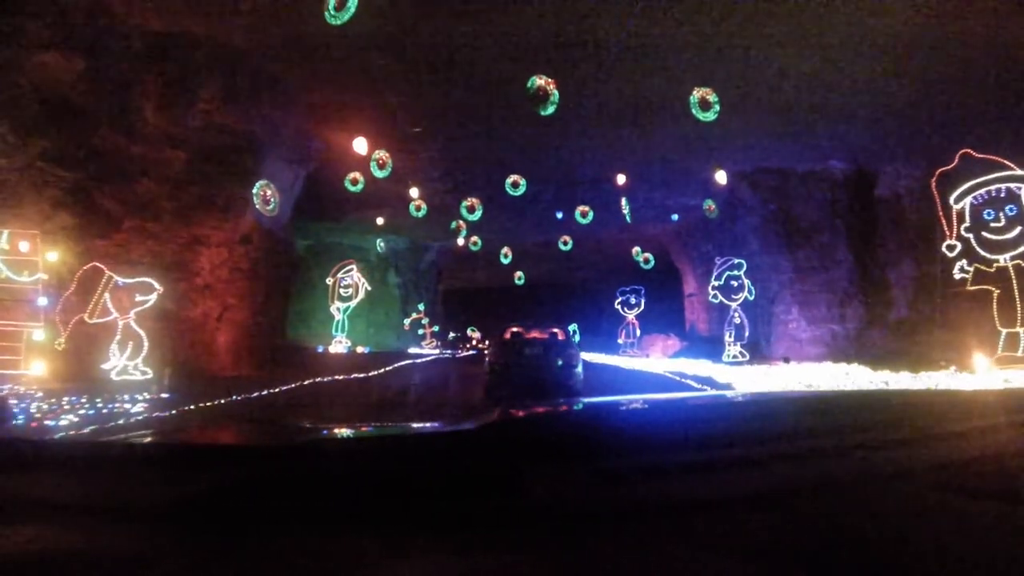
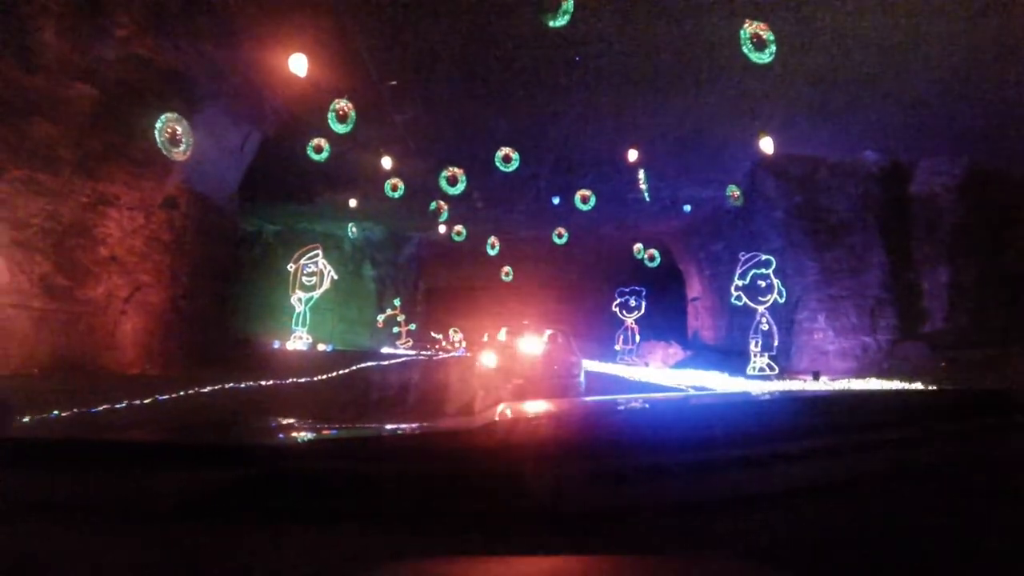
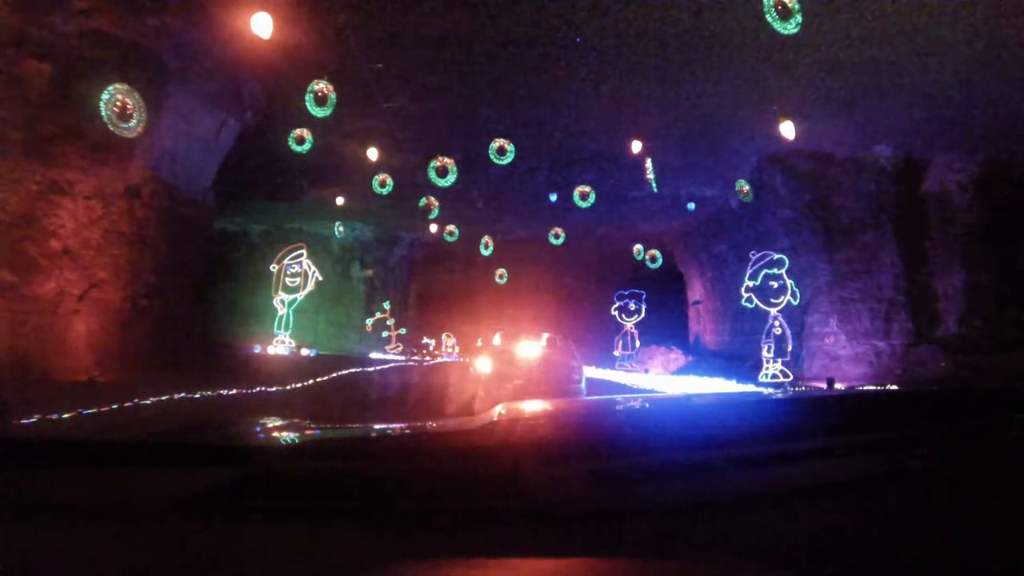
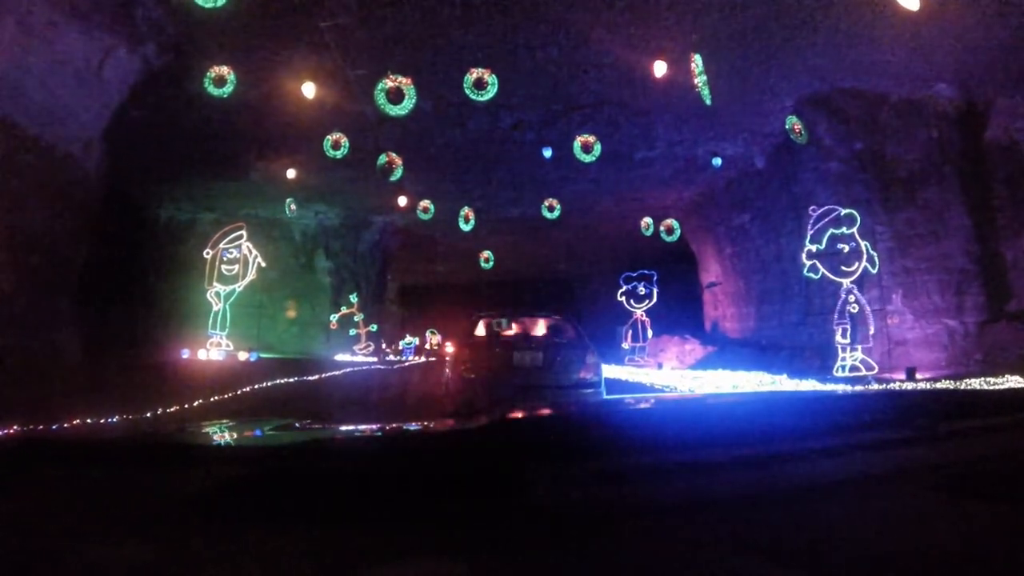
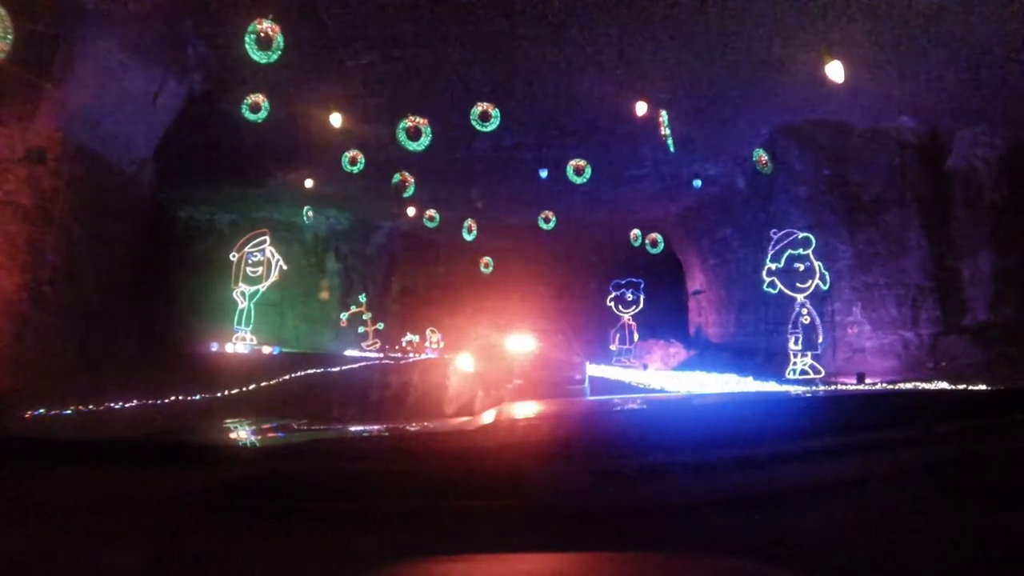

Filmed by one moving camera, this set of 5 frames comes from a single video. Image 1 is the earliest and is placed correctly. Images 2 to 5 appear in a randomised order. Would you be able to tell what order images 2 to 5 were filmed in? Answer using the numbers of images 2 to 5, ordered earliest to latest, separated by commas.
2, 3, 5, 4
